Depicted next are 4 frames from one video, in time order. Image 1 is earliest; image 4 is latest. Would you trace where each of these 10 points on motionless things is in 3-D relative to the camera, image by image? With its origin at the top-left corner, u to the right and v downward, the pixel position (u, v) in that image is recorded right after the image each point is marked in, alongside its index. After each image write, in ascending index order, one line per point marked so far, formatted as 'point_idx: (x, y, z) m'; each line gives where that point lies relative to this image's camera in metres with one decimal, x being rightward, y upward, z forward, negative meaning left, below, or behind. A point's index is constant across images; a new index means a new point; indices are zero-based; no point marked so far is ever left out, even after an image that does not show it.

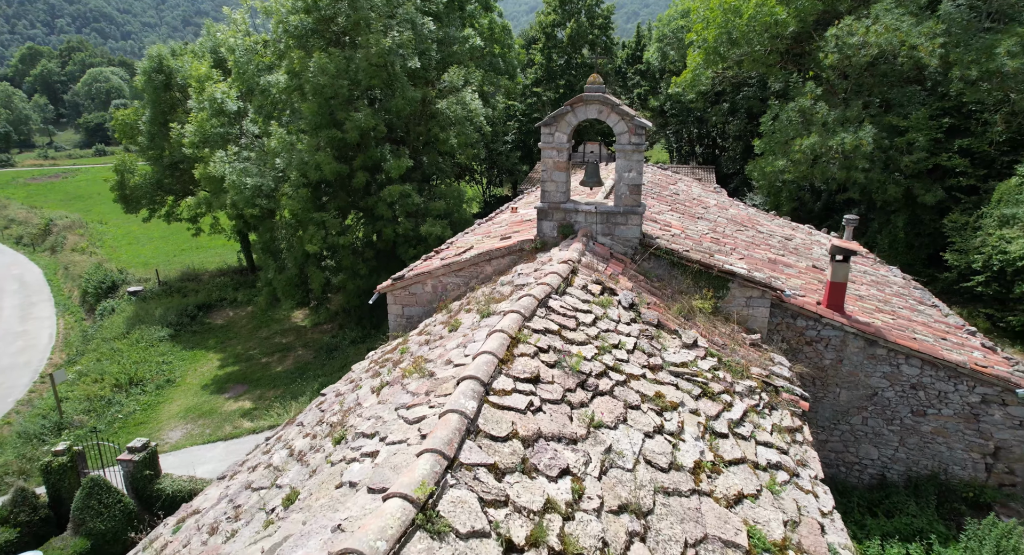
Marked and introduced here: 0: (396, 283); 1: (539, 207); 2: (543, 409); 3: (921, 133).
0: (-1.8, -0.1, +8.2) m
1: (+0.4, +1.0, +7.7) m
2: (+0.2, -1.0, +4.1) m
3: (+11.4, +4.0, +14.7) m
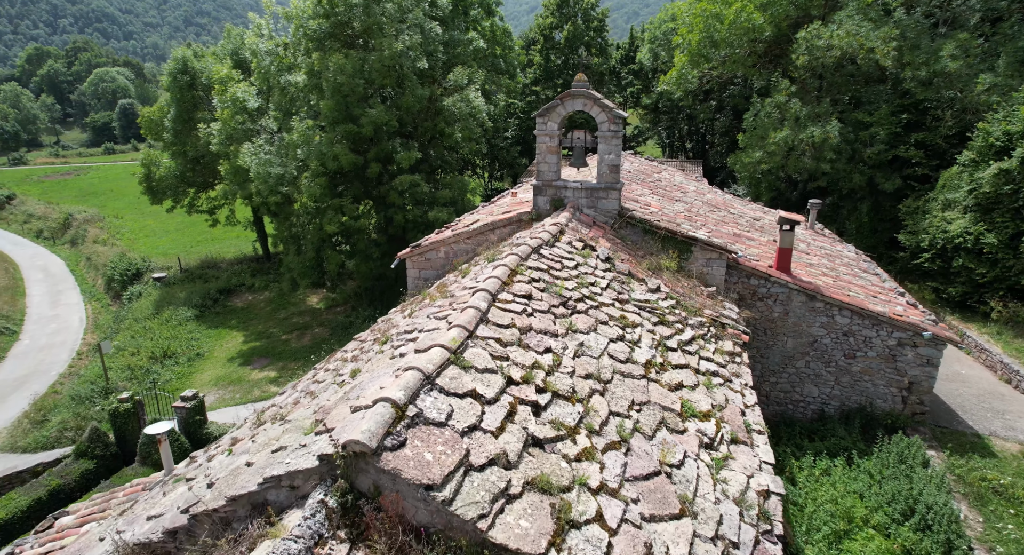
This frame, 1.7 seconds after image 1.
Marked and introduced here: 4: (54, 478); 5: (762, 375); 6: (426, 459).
0: (-1.8, +0.5, +9.8) m
1: (+0.4, +1.6, +9.3) m
2: (+0.2, -0.4, +5.8) m
3: (+11.4, +4.6, +16.3) m
4: (-9.0, -3.9, +10.4) m
5: (+4.8, -1.8, +10.0) m
6: (-0.6, -1.2, +3.6) m
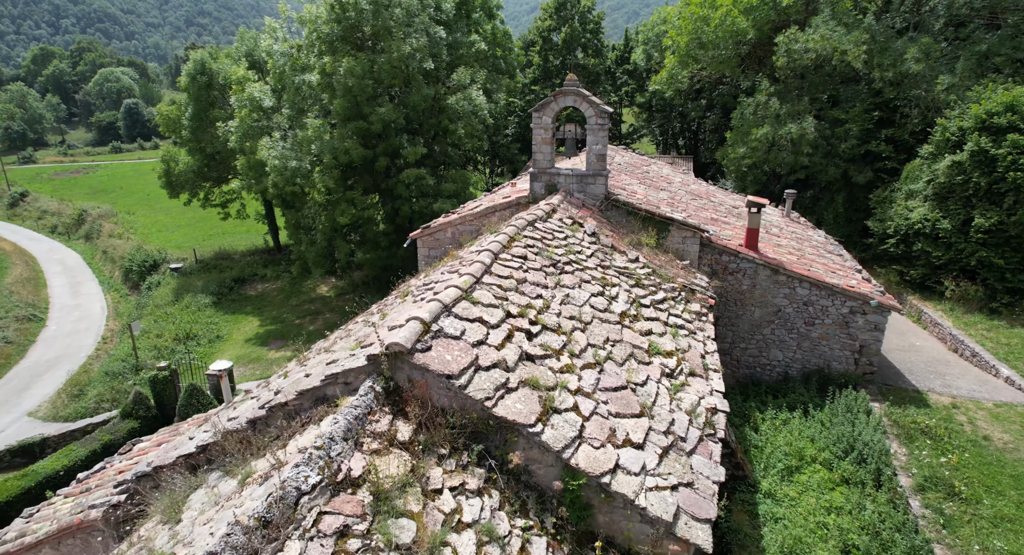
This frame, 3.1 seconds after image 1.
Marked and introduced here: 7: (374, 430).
0: (-1.8, +1.0, +11.1) m
1: (+0.4, +2.1, +10.6) m
2: (+0.2, +0.1, +7.0) m
3: (+11.4, +5.1, +17.6) m
4: (-9.0, -3.5, +11.7) m
5: (+4.7, -1.4, +11.3) m
6: (-0.6, -0.7, +4.9) m
7: (-1.2, -1.3, +4.5) m
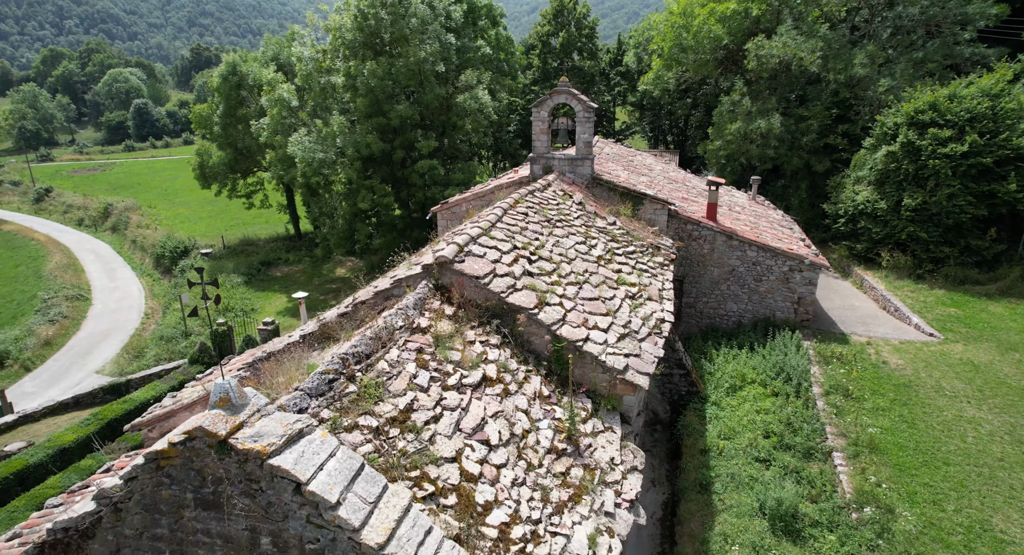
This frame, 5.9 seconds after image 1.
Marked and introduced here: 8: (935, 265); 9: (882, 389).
0: (-1.7, +1.9, +13.6) m
1: (+0.5, +3.0, +13.1) m
2: (+0.3, +1.0, +9.5) m
3: (+11.5, +6.0, +20.1) m
4: (-8.9, -2.6, +14.2) m
5: (+4.8, -0.5, +13.8) m
6: (-0.5, +0.1, +7.4) m
7: (-1.1, -0.4, +7.0) m
8: (+12.9, +0.4, +16.1) m
9: (+7.5, -2.2, +10.6) m
